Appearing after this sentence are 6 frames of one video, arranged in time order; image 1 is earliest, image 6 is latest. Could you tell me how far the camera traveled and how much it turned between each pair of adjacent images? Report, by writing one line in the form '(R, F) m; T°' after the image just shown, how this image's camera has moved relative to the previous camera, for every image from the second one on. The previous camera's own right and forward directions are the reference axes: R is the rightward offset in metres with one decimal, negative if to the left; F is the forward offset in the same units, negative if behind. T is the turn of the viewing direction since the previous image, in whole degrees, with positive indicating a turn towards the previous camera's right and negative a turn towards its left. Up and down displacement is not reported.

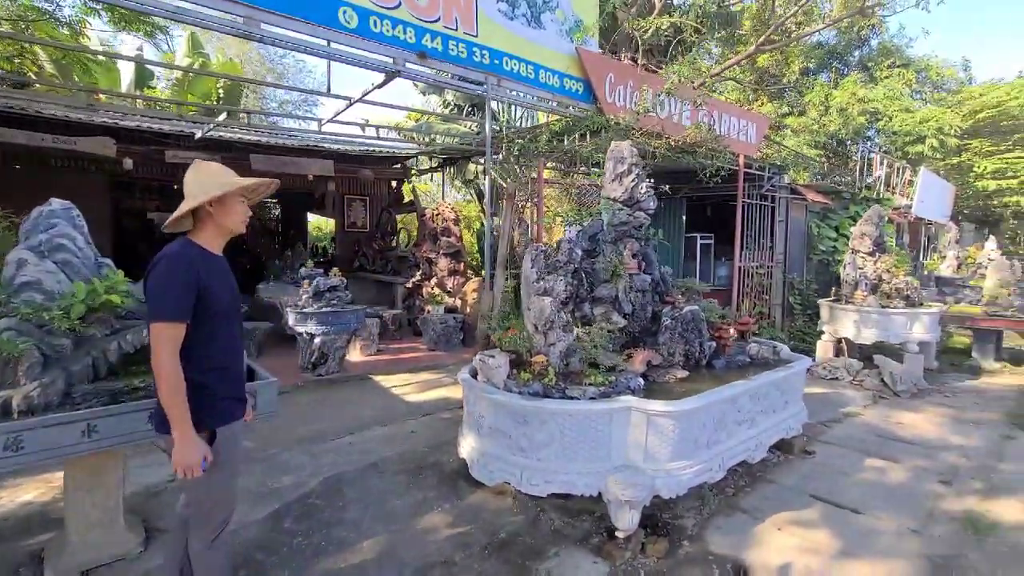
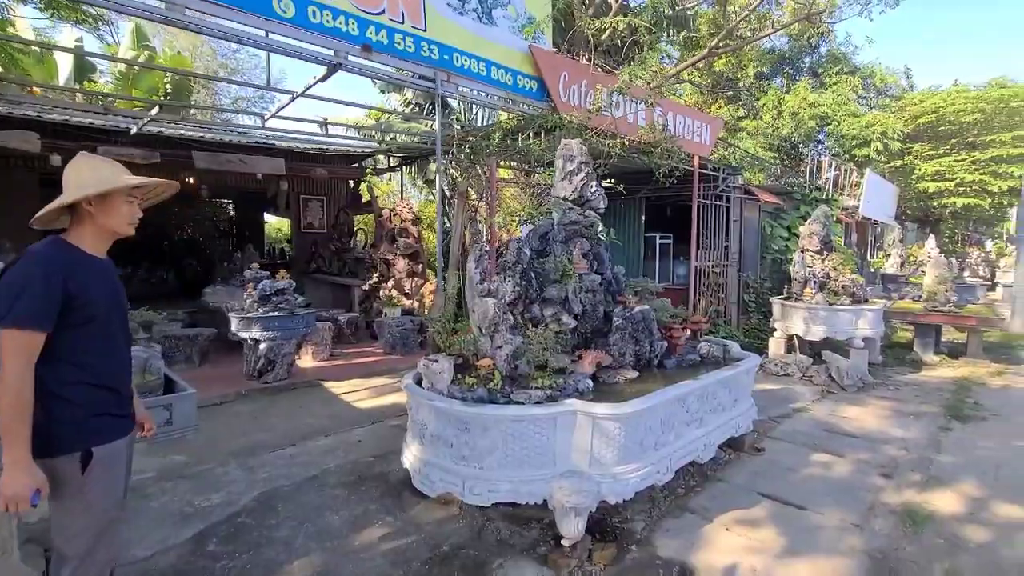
(+0.2, +0.1) m; +4°
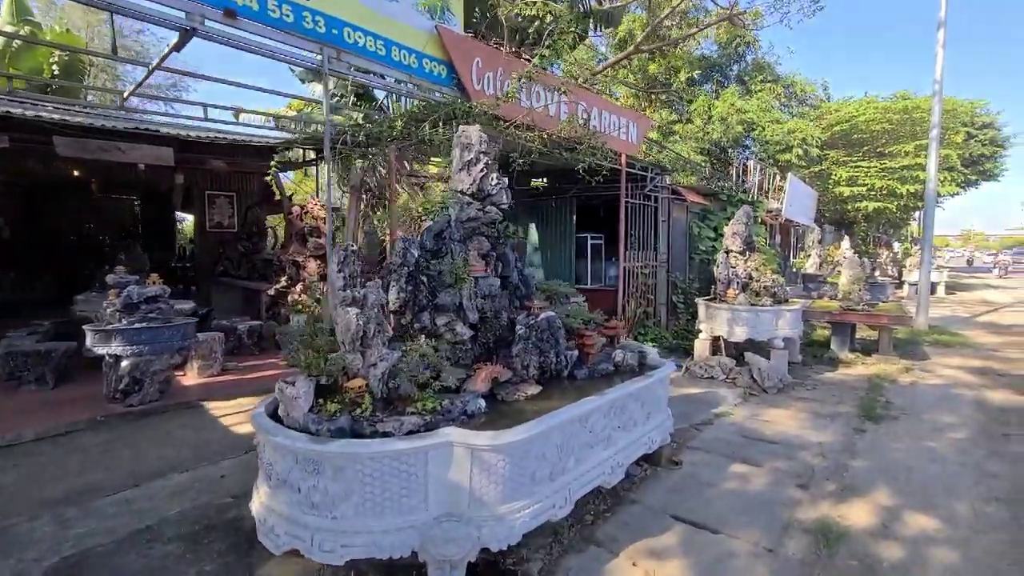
(+0.4, +0.5) m; +6°
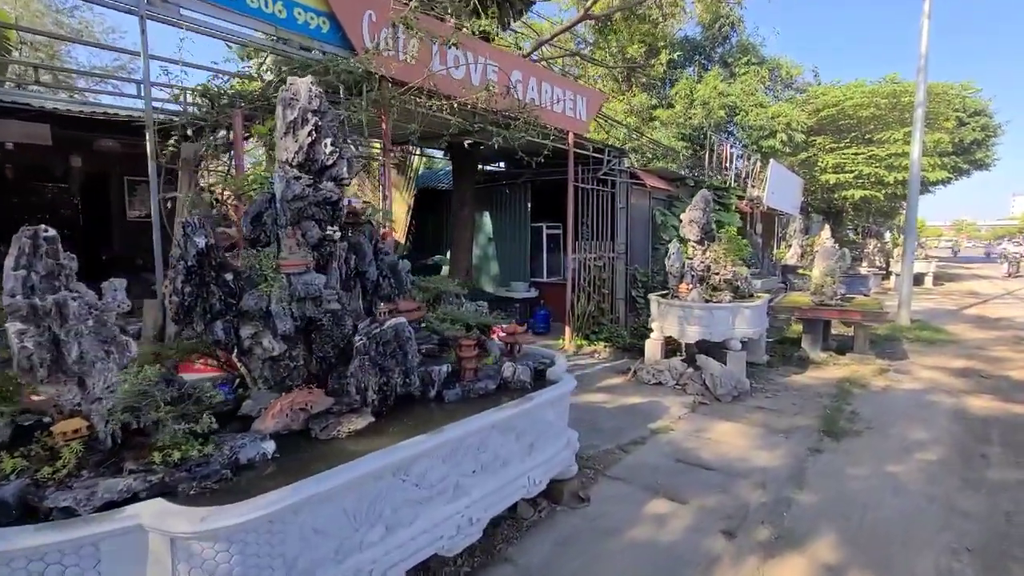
(+0.9, +0.8) m; +1°
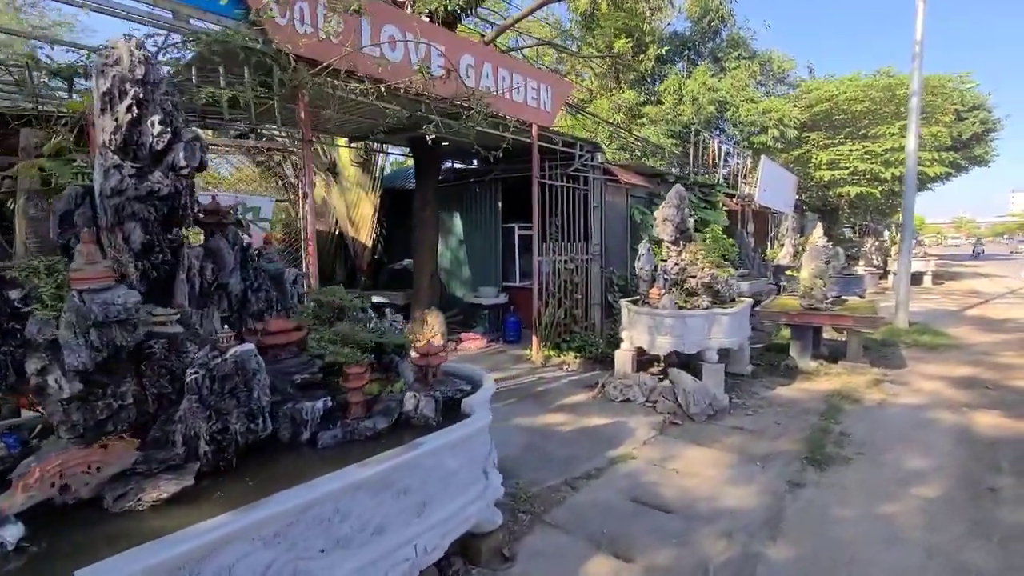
(+0.6, +0.6) m; 0°
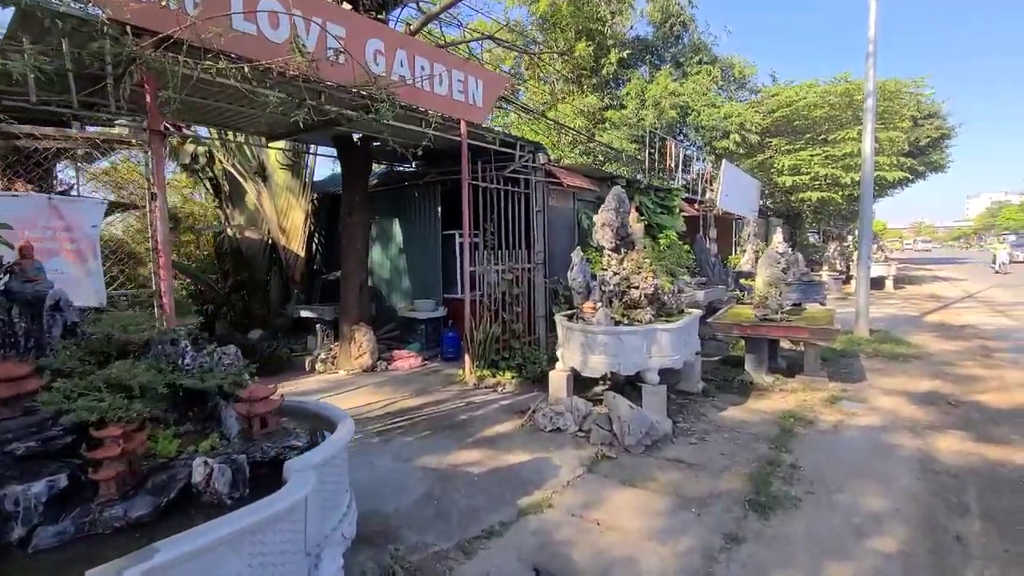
(+0.6, +0.7) m; +3°
